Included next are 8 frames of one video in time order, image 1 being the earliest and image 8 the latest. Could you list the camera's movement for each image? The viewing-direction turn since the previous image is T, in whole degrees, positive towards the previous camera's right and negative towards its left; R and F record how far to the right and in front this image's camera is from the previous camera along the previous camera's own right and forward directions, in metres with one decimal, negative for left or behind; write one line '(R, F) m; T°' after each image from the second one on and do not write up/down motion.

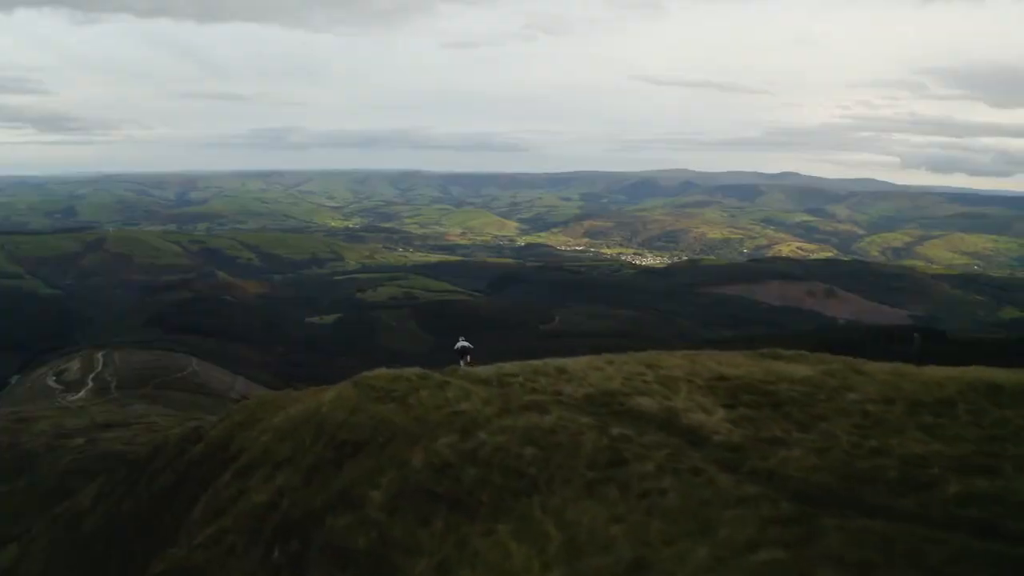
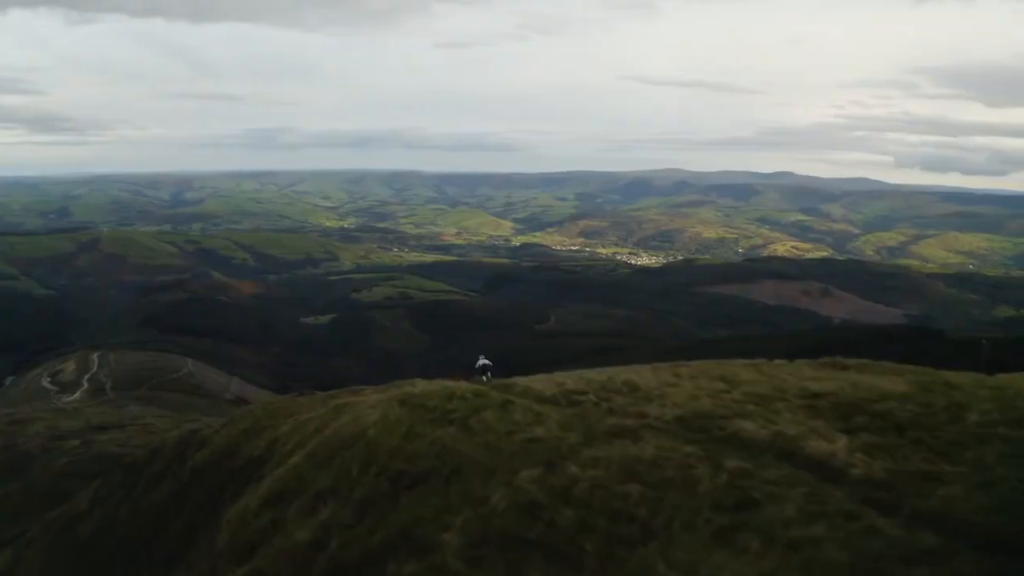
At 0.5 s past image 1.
(0.0, 0.0) m; 0°
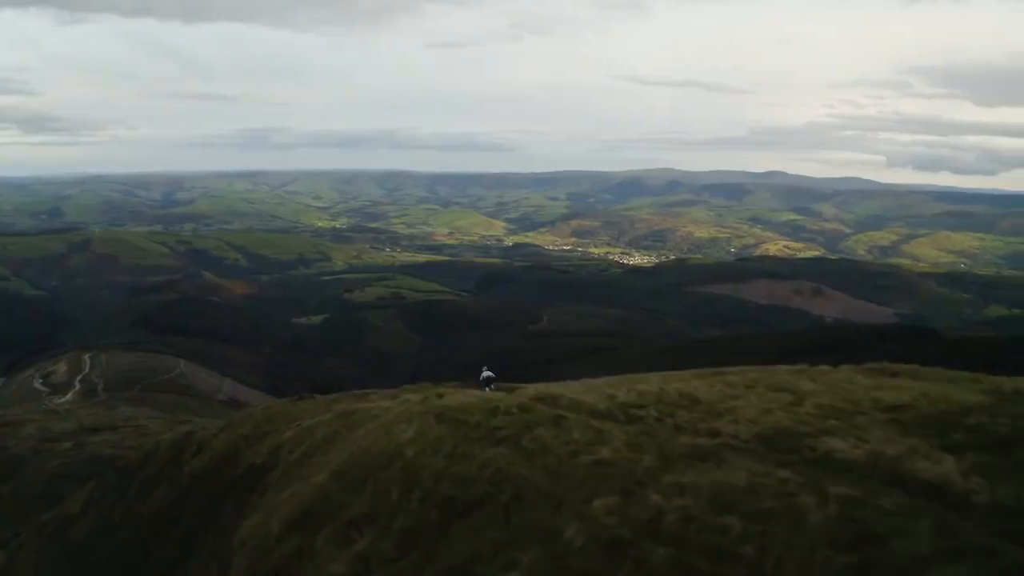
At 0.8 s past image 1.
(-0.1, 0.0) m; +1°
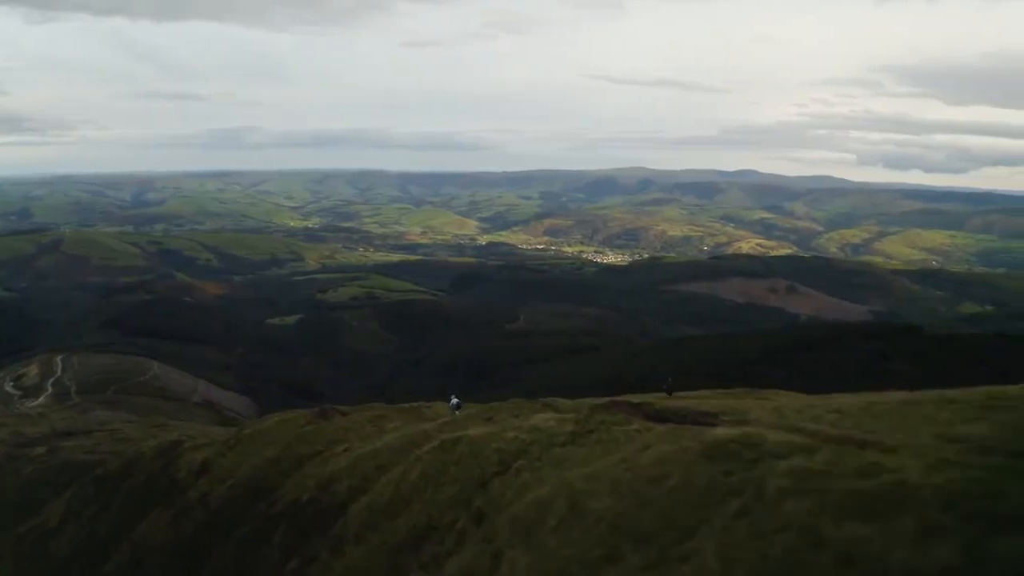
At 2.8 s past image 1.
(-0.7, +0.7) m; +2°
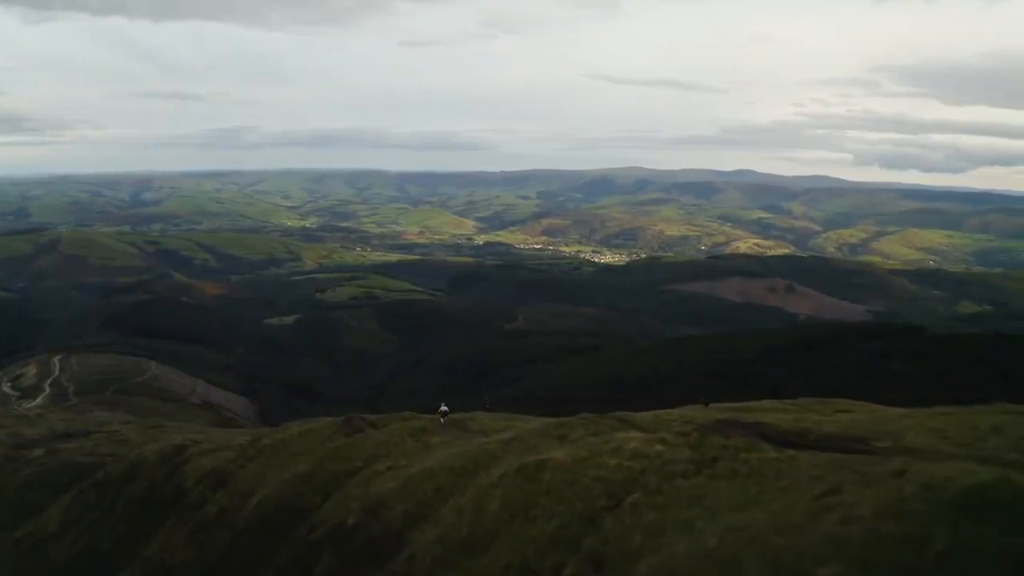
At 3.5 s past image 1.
(-0.1, +0.2) m; 0°
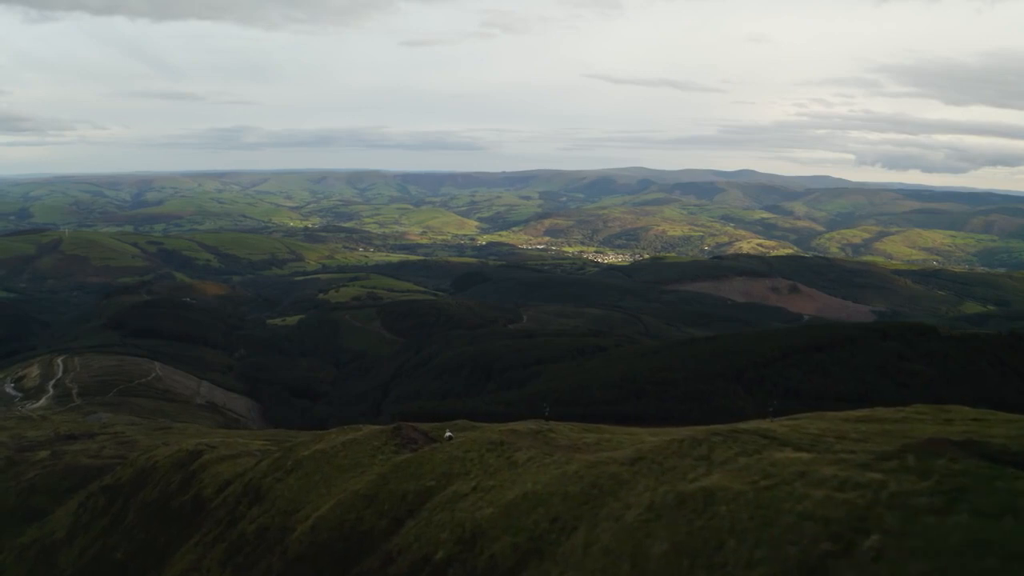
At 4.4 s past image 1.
(-0.5, +0.7) m; 0°
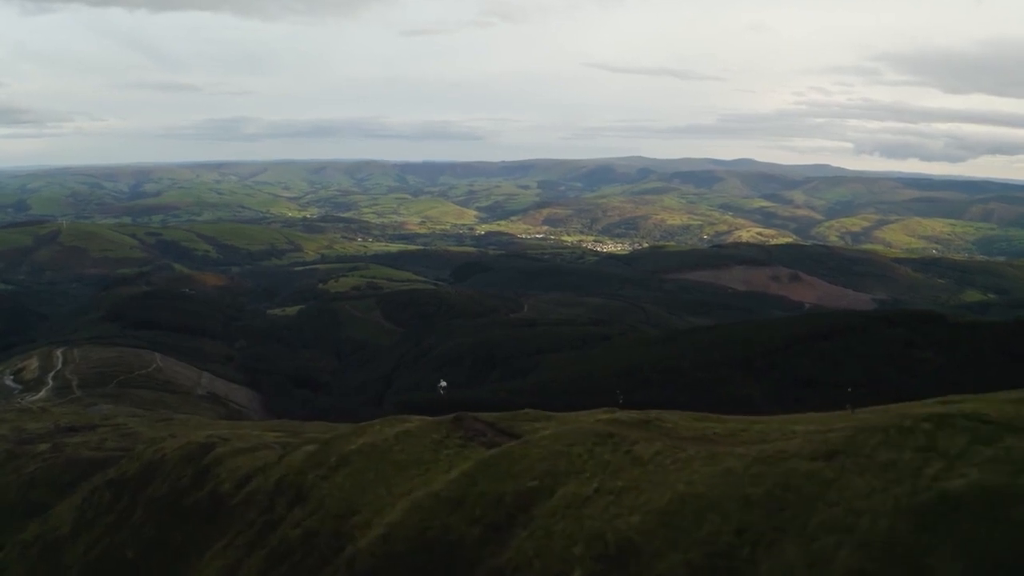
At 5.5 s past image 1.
(-0.3, +0.6) m; 0°
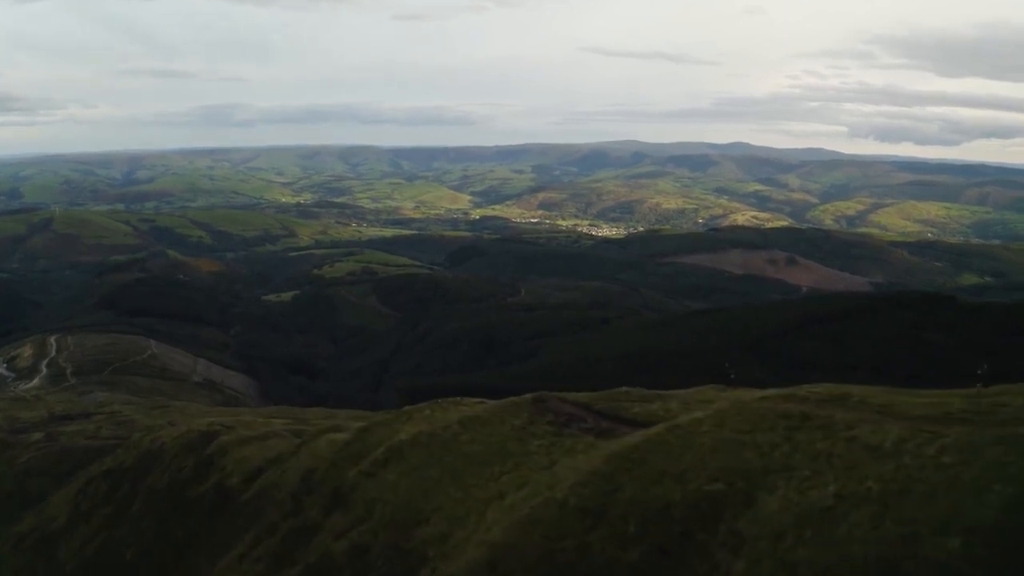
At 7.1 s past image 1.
(-0.6, +1.2) m; 0°
